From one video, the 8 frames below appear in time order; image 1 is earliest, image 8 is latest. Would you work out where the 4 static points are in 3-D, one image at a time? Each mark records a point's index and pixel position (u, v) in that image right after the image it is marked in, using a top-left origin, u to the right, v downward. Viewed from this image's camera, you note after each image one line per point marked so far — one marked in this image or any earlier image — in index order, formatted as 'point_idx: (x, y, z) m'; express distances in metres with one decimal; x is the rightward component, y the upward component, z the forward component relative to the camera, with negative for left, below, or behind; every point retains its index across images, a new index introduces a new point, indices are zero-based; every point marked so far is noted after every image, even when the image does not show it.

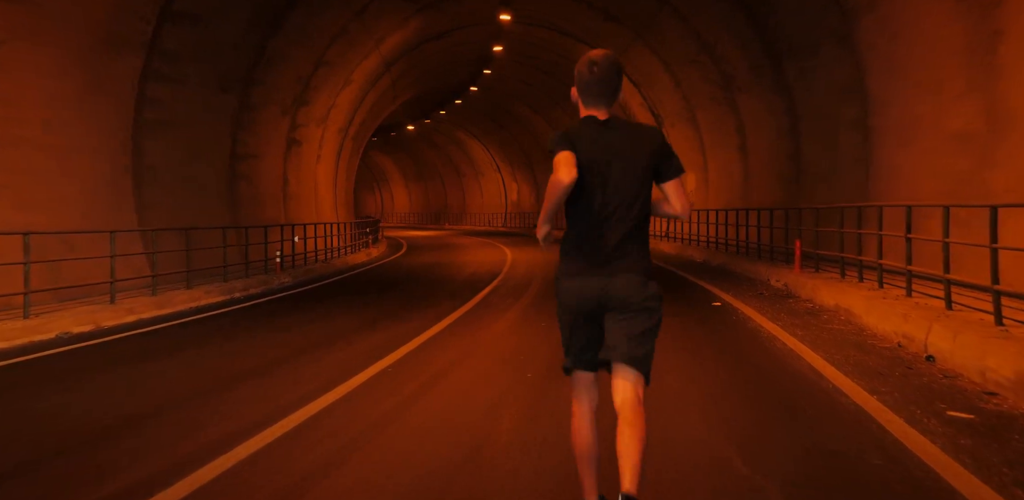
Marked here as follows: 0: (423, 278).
0: (-2.6, -0.9, +17.7) m
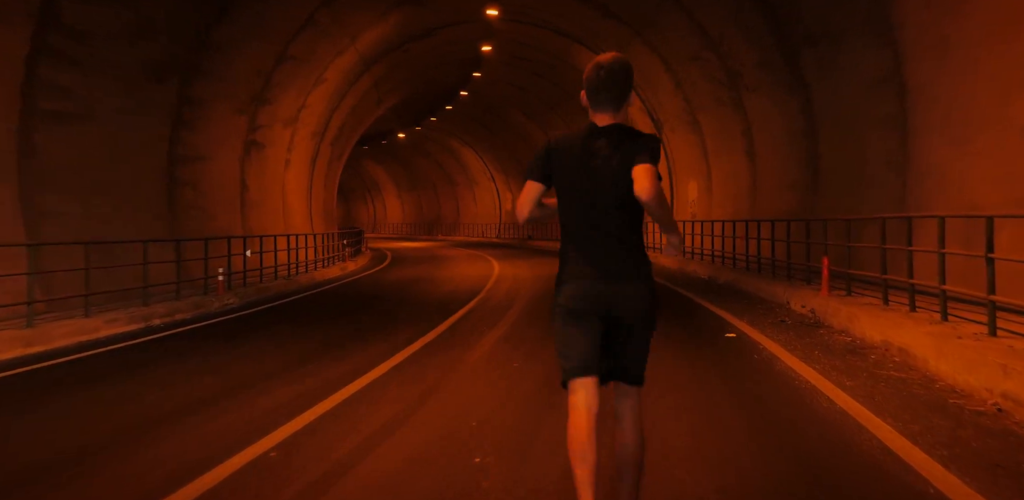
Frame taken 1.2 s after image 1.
0: (-3.1, -1.3, +15.9) m
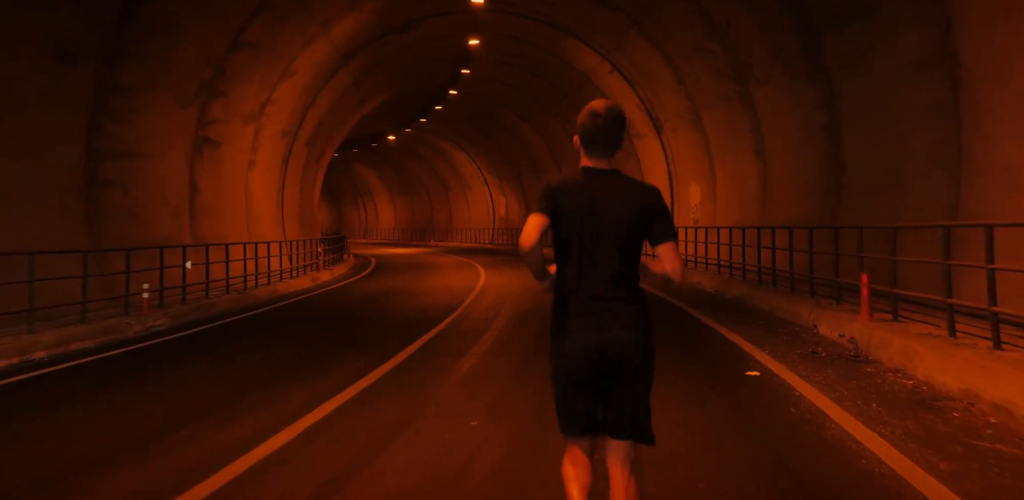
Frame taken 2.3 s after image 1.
0: (-3.5, -1.5, +14.1) m
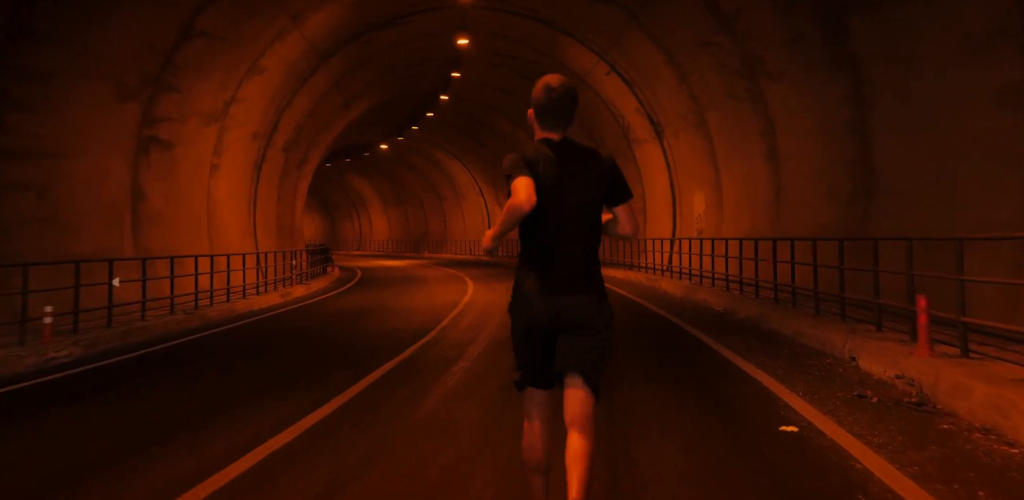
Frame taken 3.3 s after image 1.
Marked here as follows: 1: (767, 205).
0: (-3.8, -1.8, +12.4) m
1: (+7.1, +1.2, +16.9) m
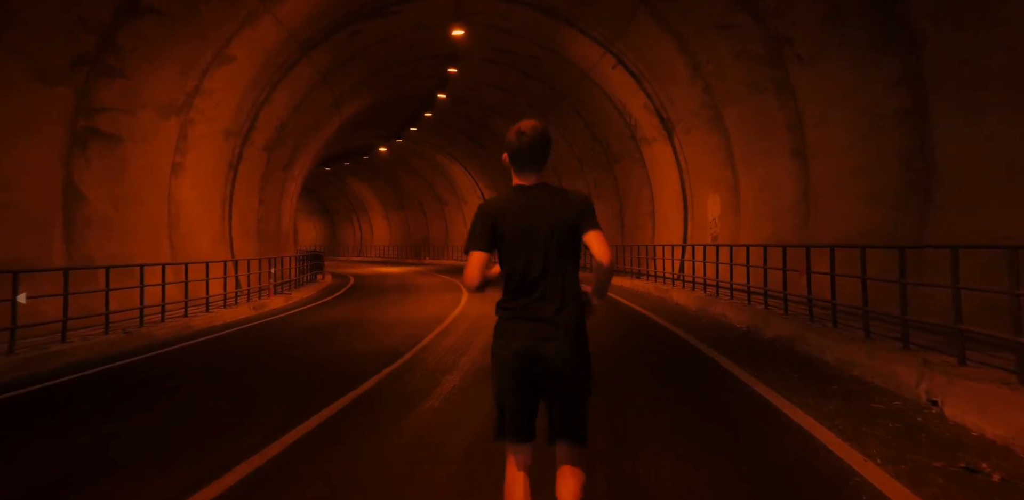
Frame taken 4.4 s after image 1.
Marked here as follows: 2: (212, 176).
0: (-4.0, -1.9, +10.7) m
1: (+6.9, +1.1, +15.1) m
2: (-8.7, +2.1, +17.8) m
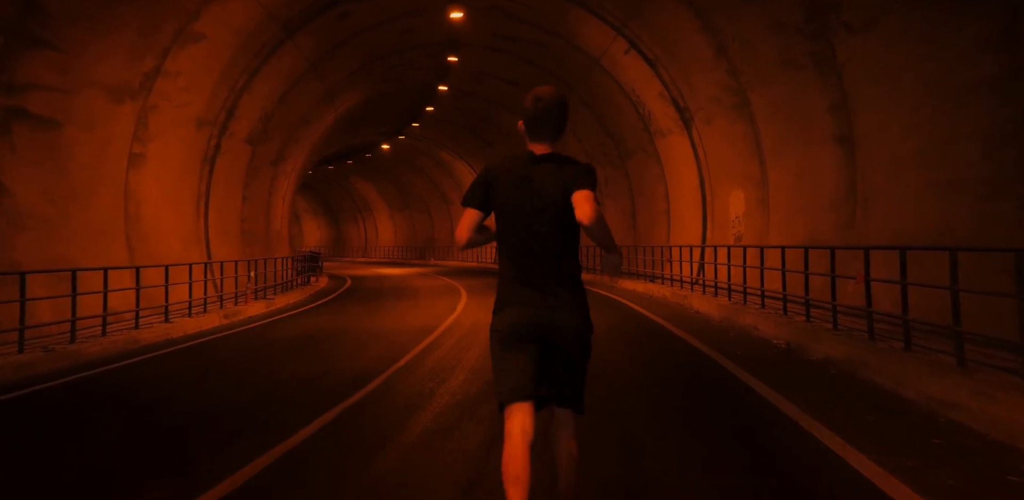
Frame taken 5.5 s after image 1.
0: (-4.0, -2.0, +8.9) m
1: (+7.0, +1.0, +13.2) m
2: (-8.7, +2.1, +16.1) m
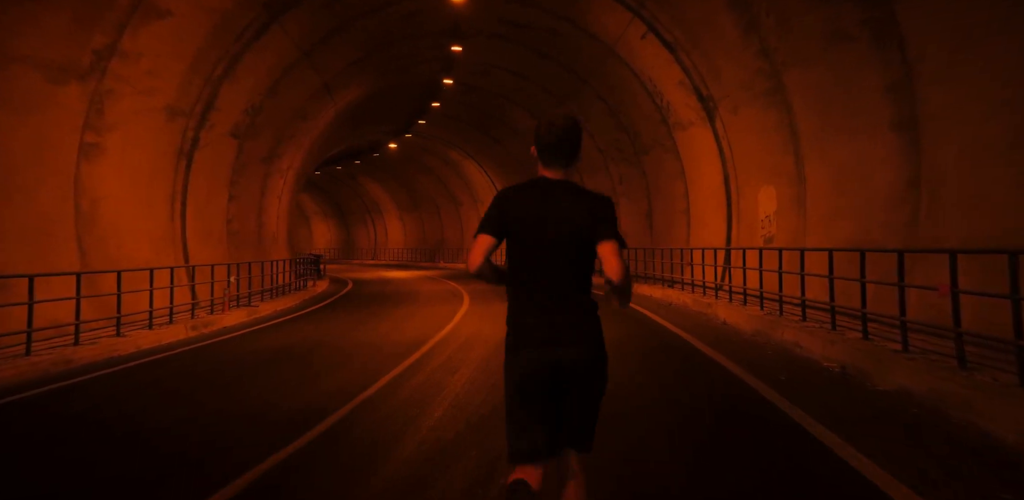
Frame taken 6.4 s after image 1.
0: (-4.1, -2.0, +7.2) m
1: (+7.0, +0.9, +11.3) m
2: (-8.6, +2.0, +14.5) m
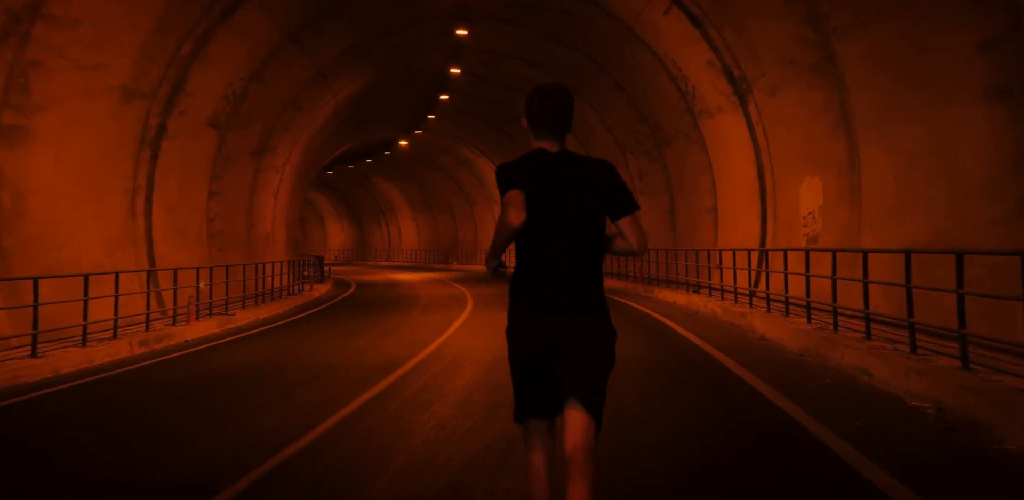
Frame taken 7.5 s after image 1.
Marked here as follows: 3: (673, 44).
0: (-4.3, -2.0, +5.3) m
1: (+6.9, +0.9, +9.0) m
2: (-8.6, +2.0, +12.7) m
3: (+4.8, +6.2, +18.0) m
